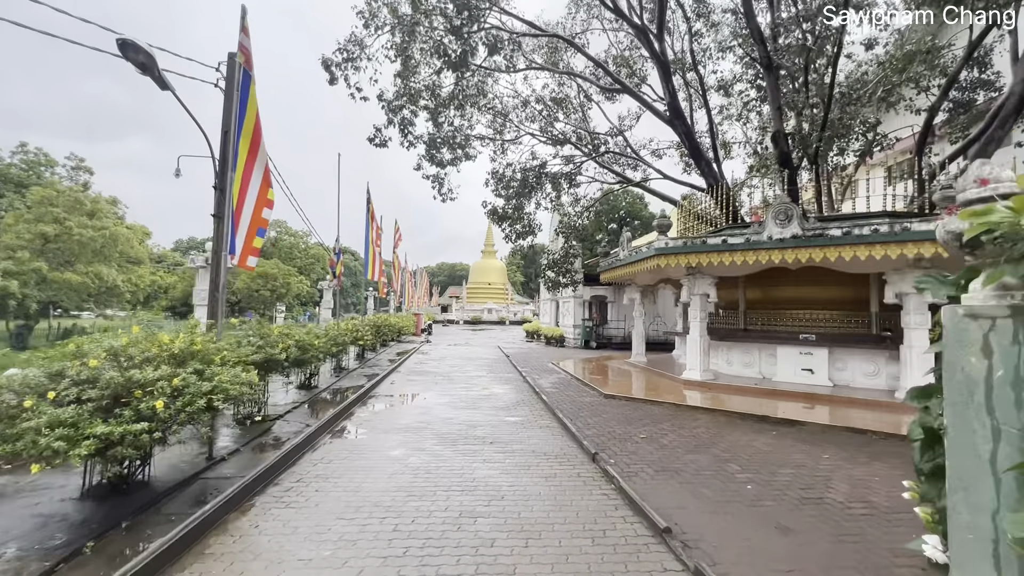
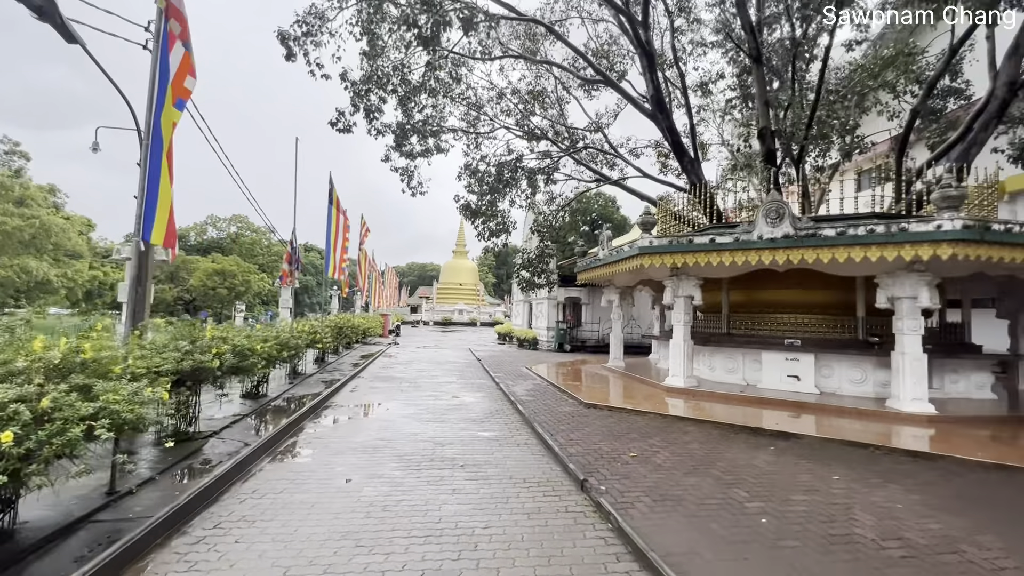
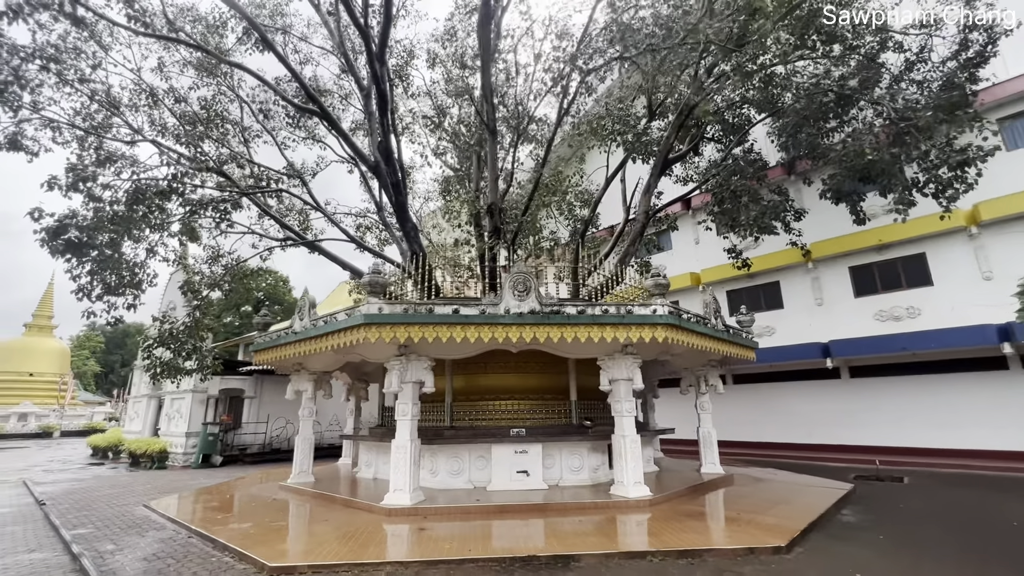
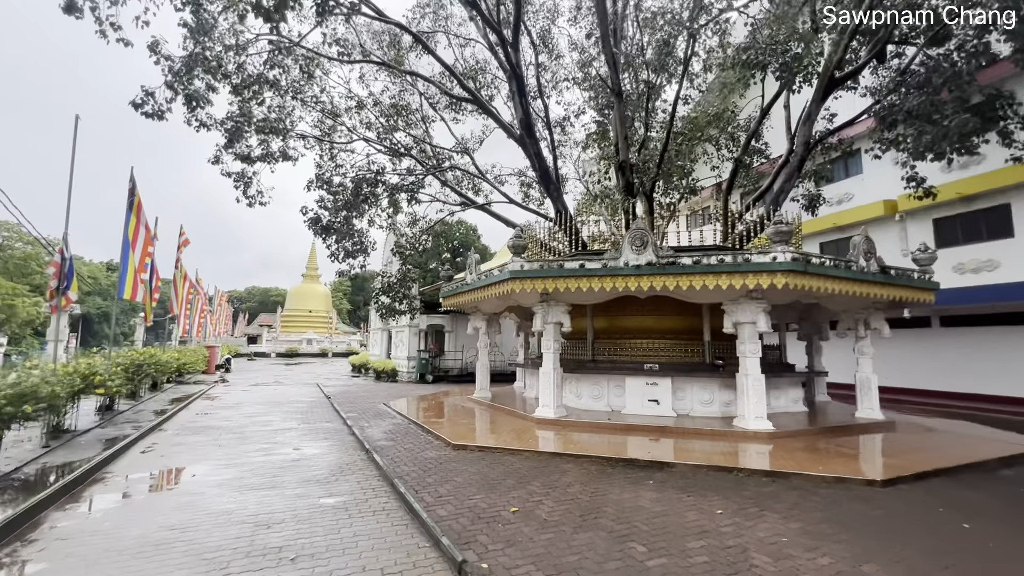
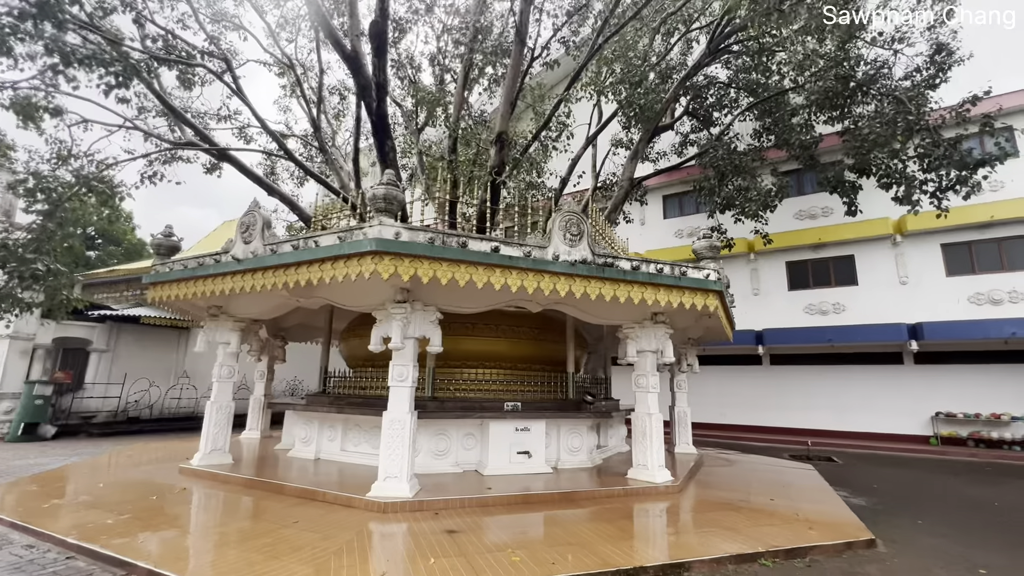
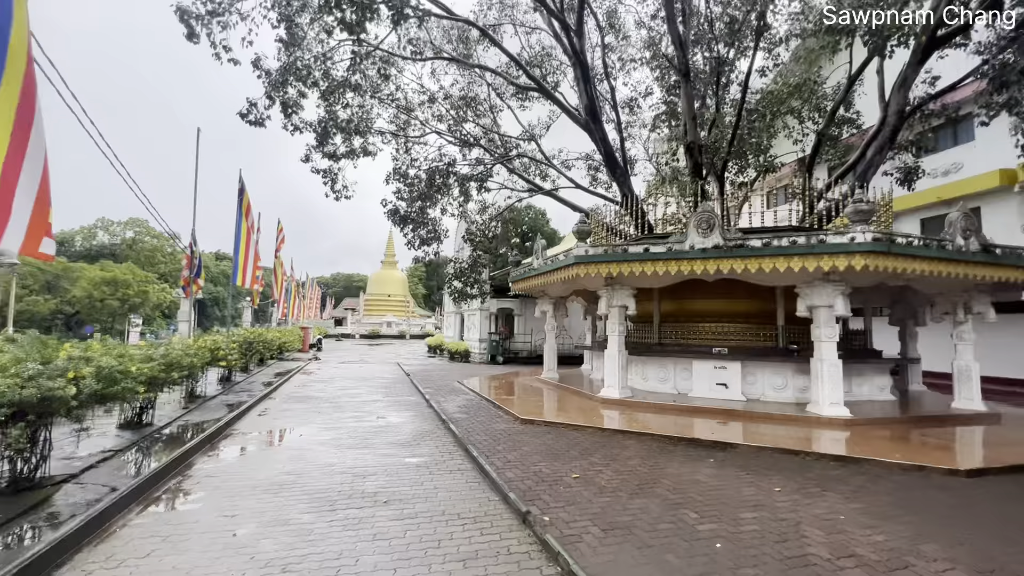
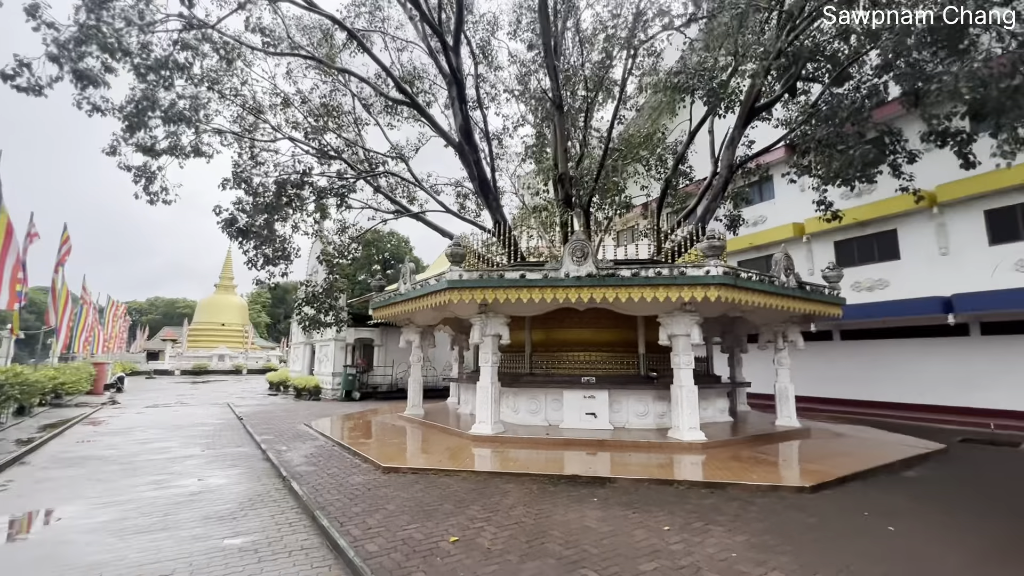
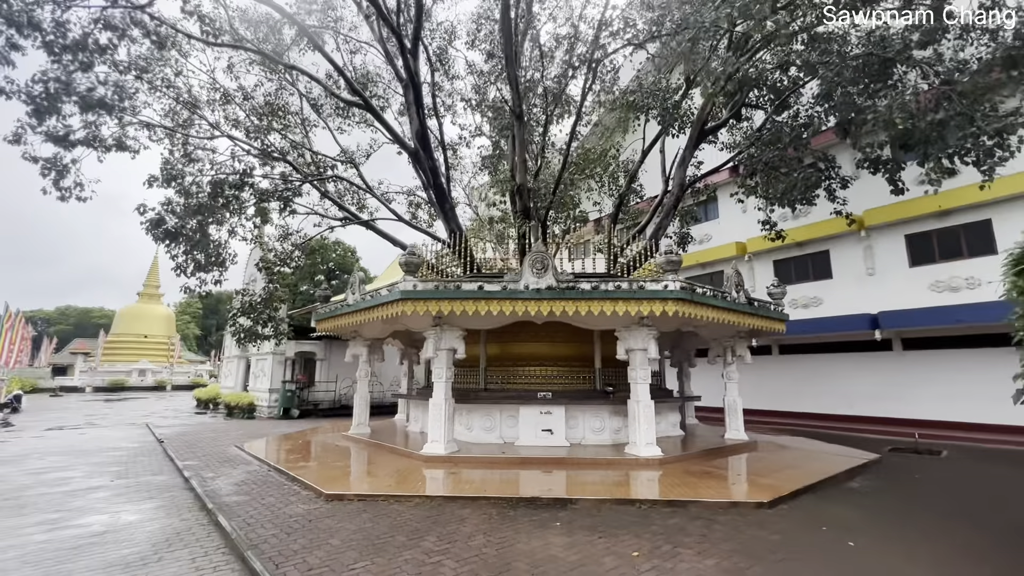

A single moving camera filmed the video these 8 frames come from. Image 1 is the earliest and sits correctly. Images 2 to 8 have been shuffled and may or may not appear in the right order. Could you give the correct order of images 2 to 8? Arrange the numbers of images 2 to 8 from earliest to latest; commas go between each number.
2, 6, 4, 7, 8, 3, 5
